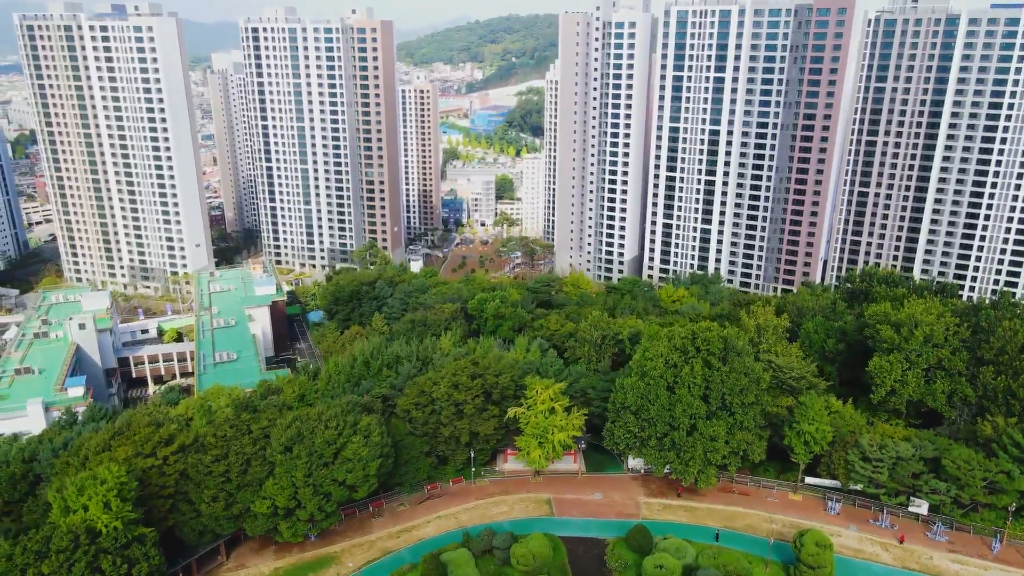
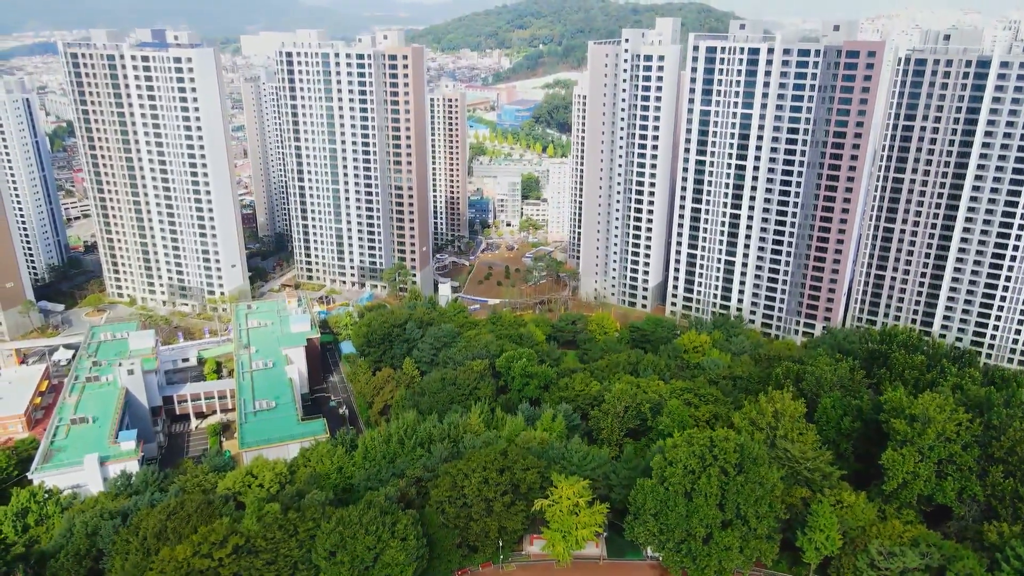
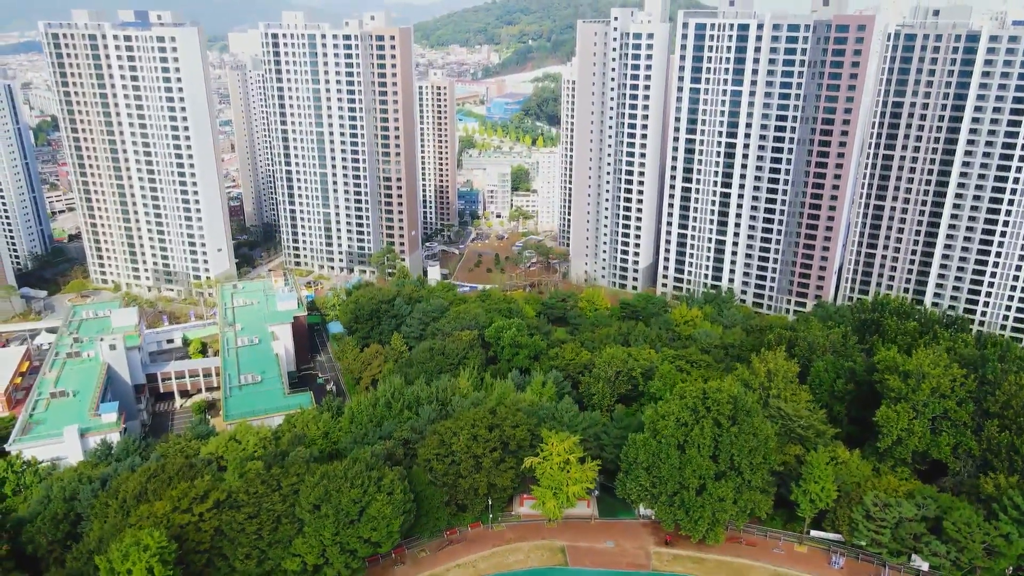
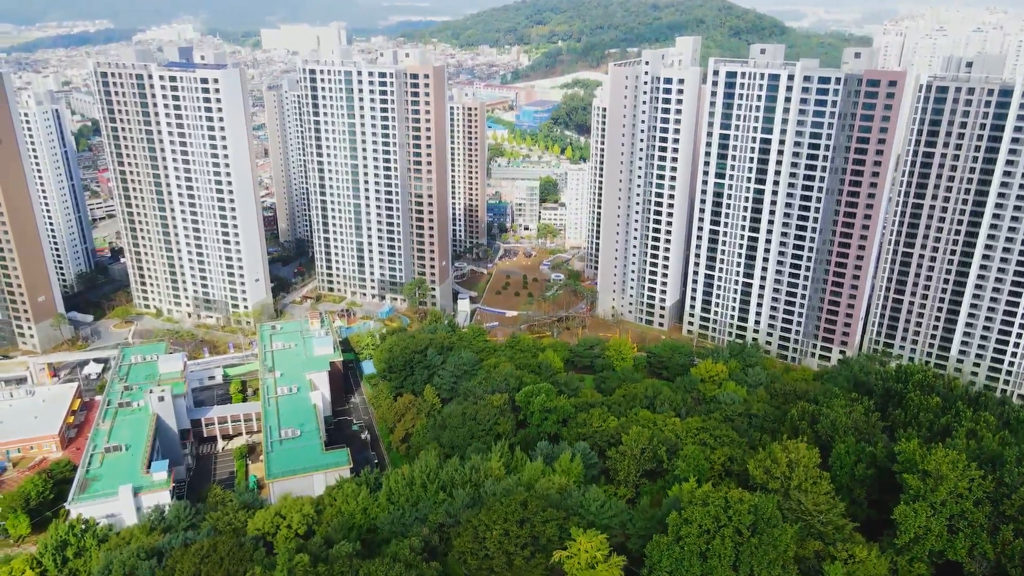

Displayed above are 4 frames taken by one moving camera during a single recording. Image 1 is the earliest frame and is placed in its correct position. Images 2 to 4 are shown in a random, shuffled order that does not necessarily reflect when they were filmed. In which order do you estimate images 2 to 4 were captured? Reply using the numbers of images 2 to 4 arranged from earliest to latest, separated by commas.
3, 2, 4
